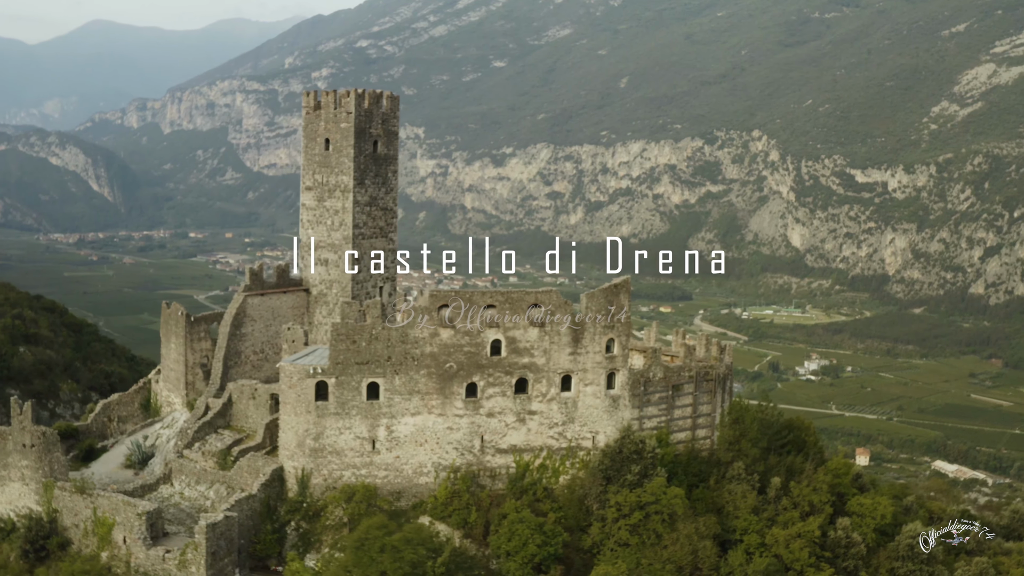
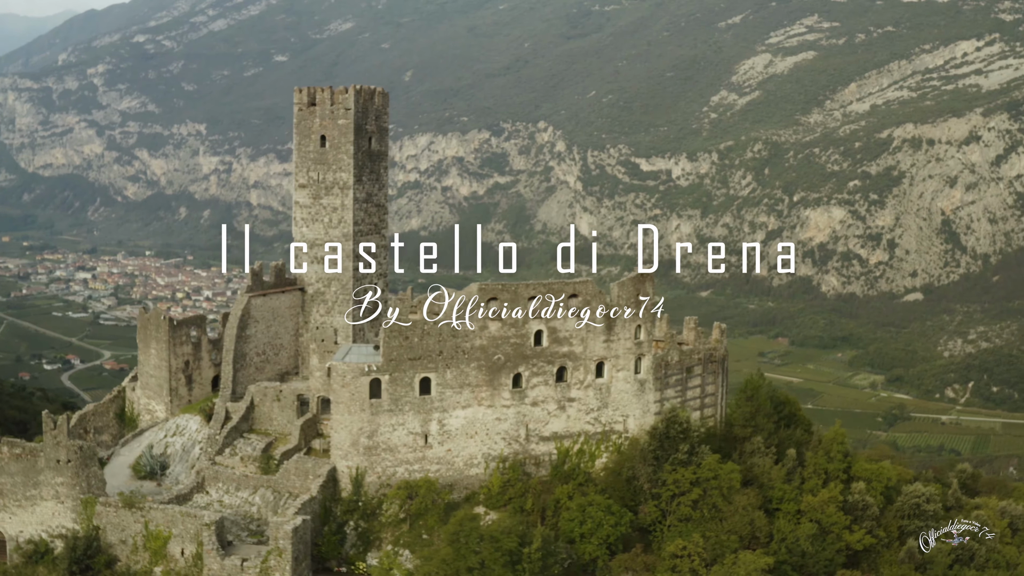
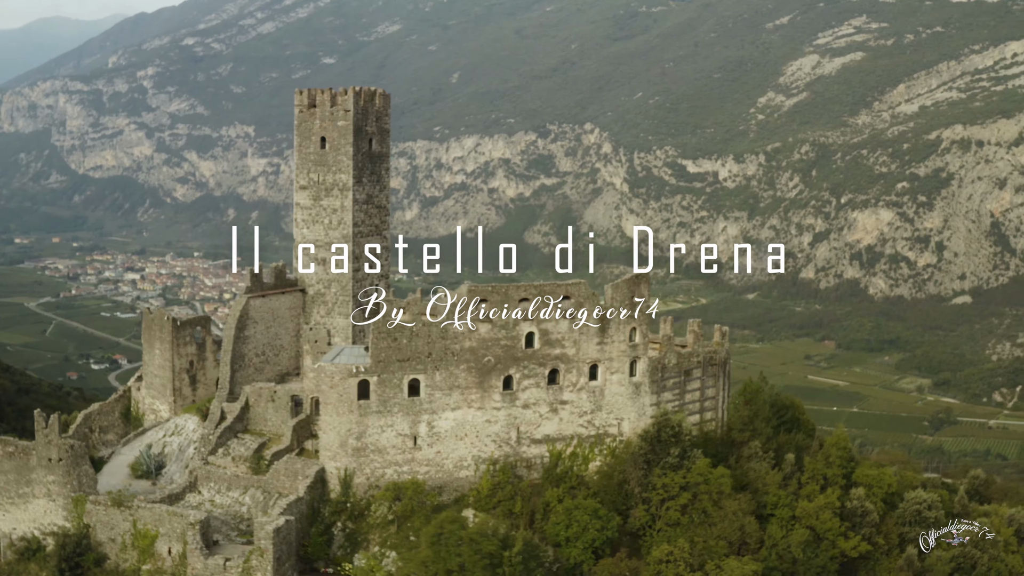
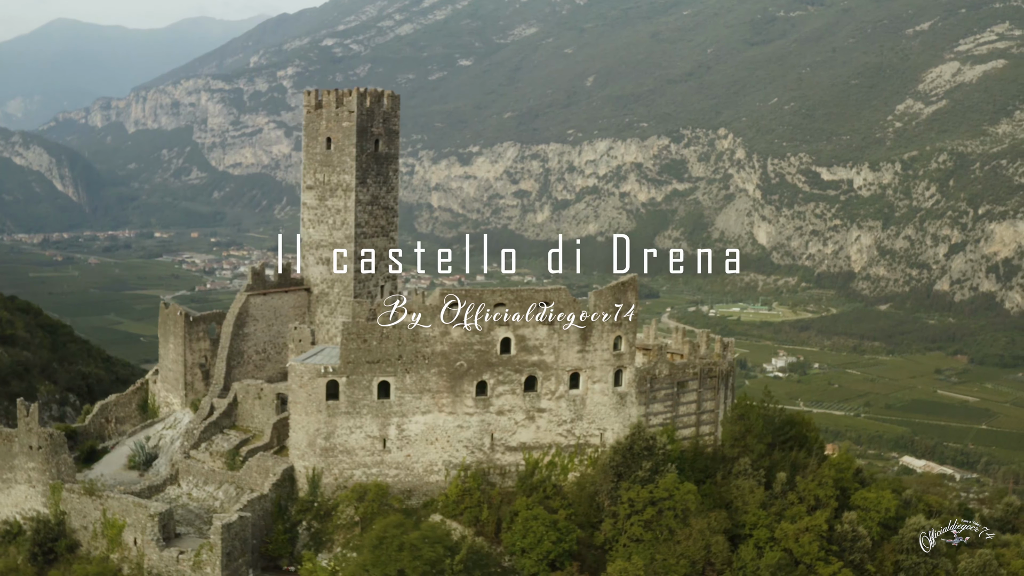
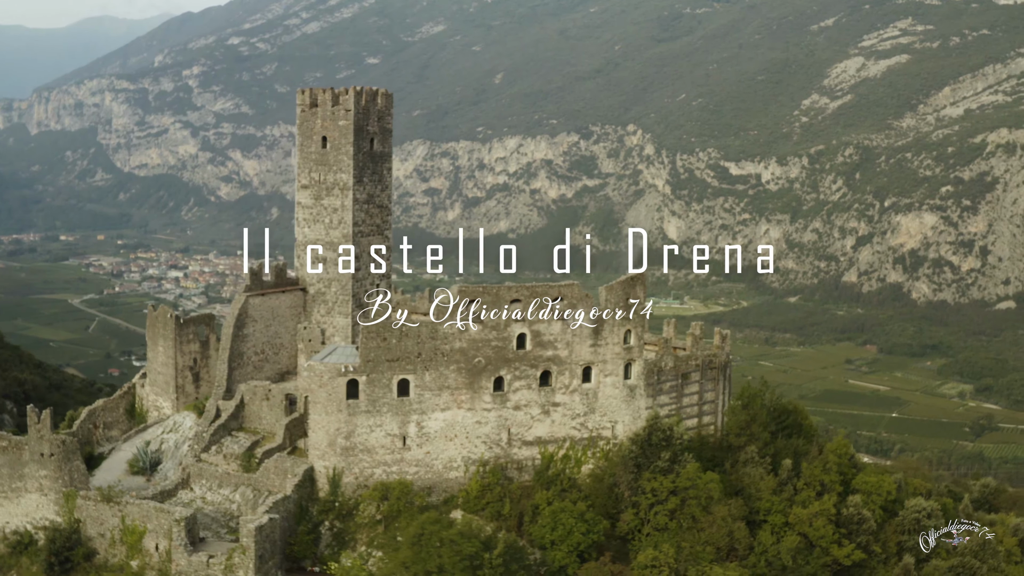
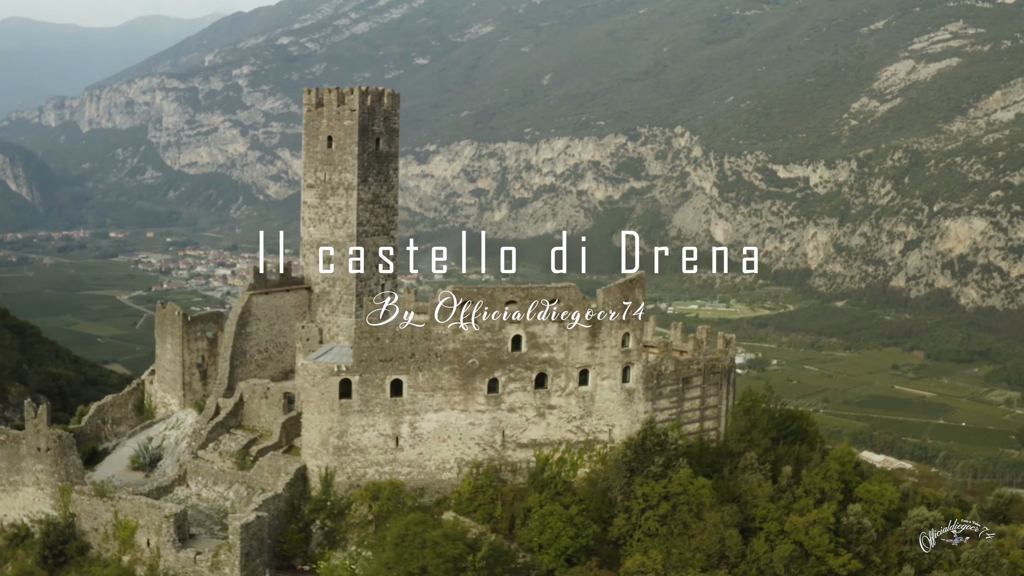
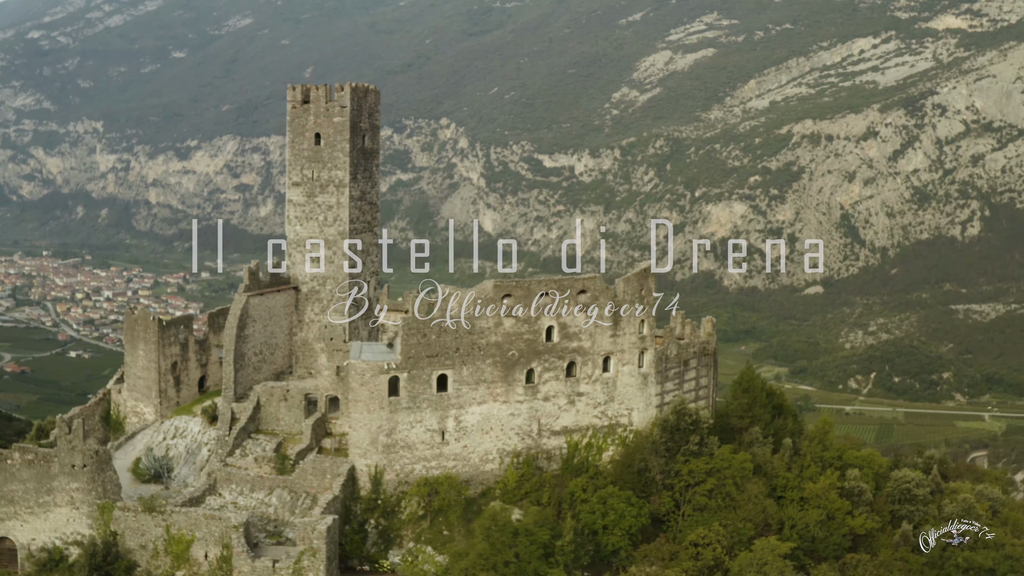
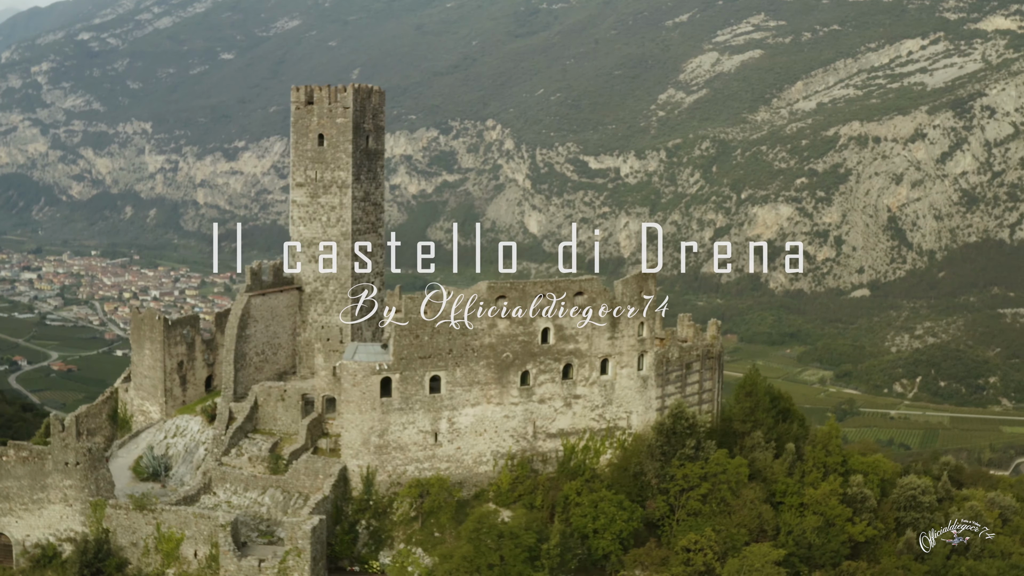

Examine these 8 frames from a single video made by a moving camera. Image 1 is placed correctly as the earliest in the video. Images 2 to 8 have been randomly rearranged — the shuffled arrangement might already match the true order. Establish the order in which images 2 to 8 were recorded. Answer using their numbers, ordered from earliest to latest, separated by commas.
4, 6, 5, 3, 2, 8, 7
